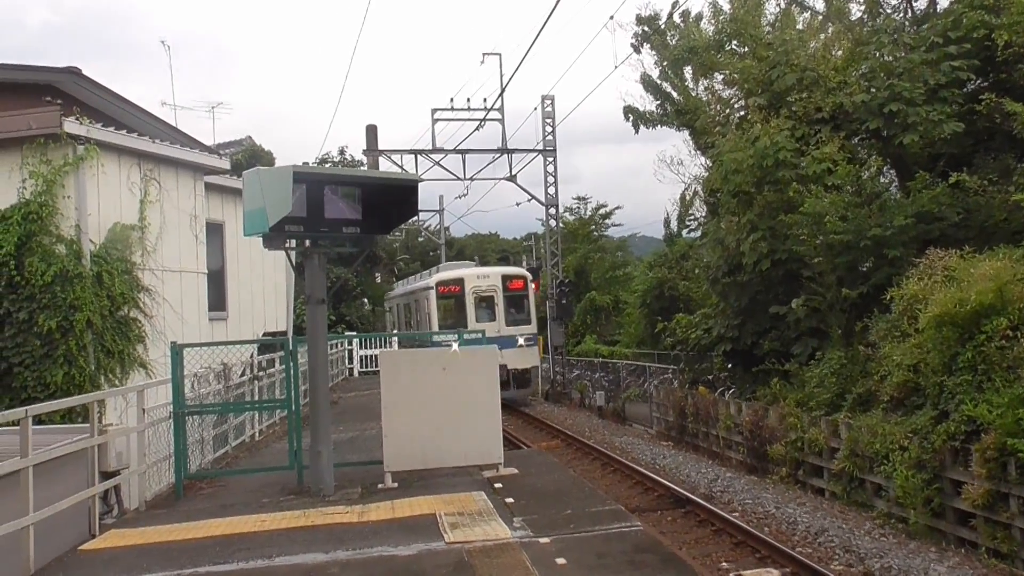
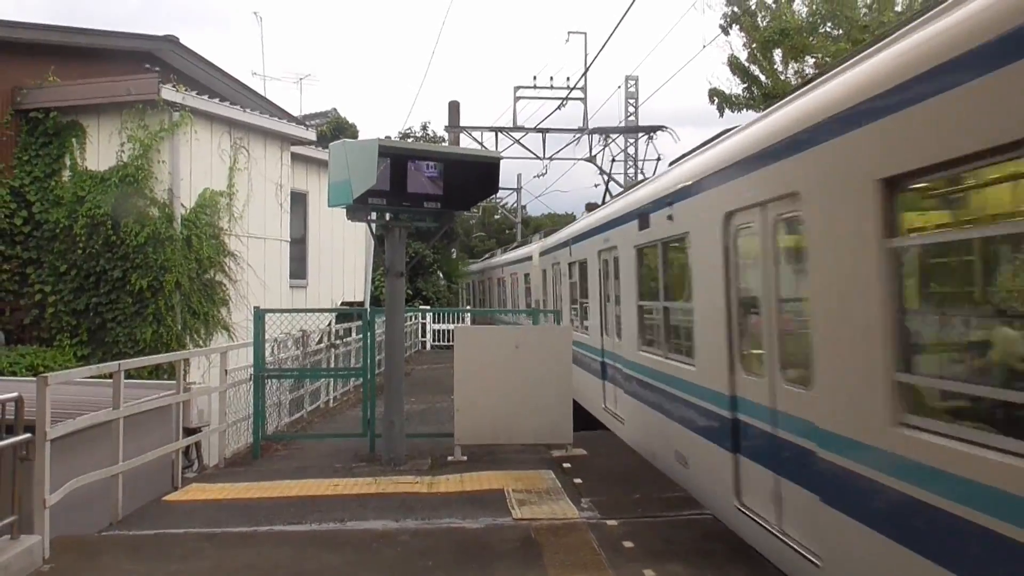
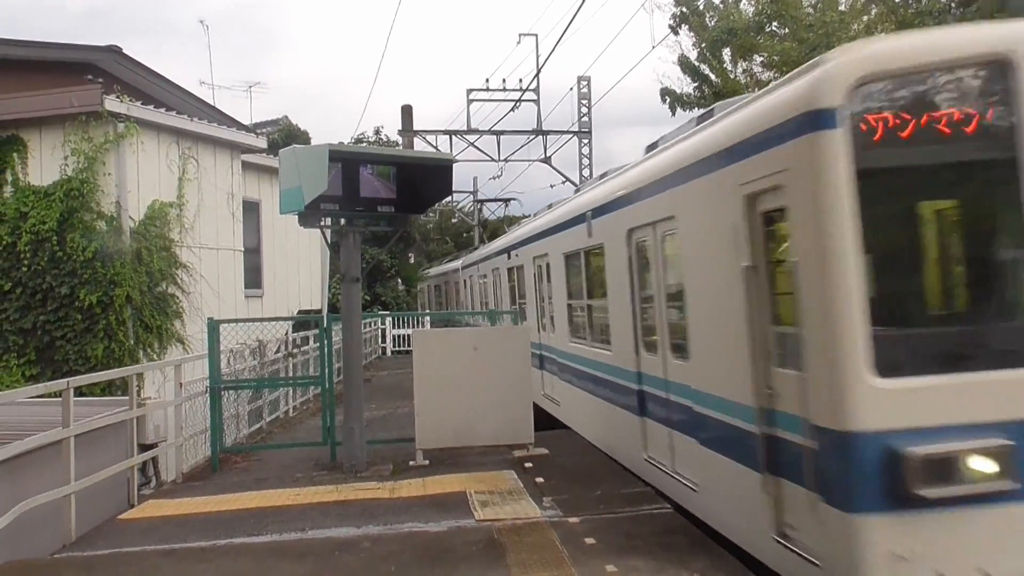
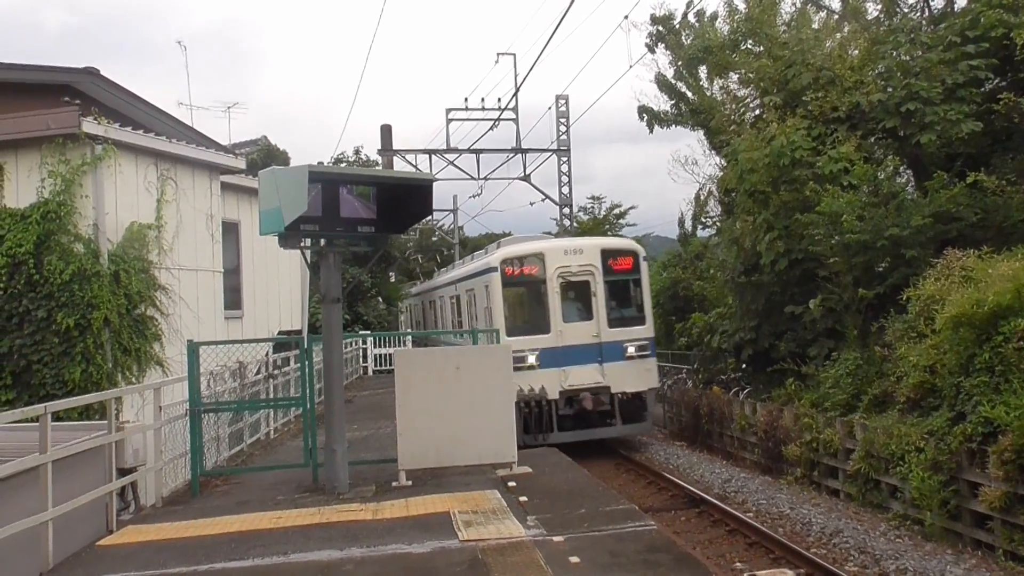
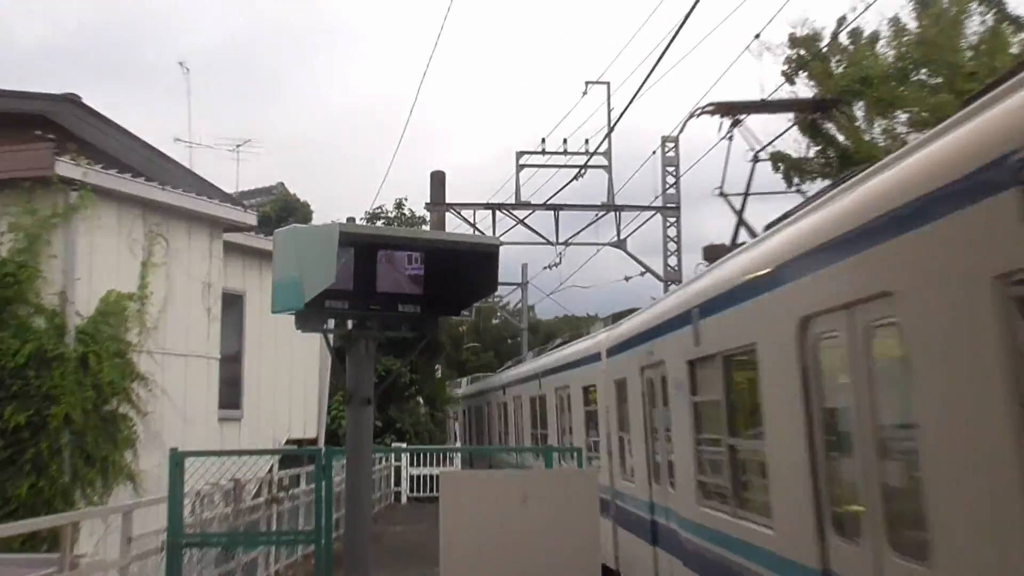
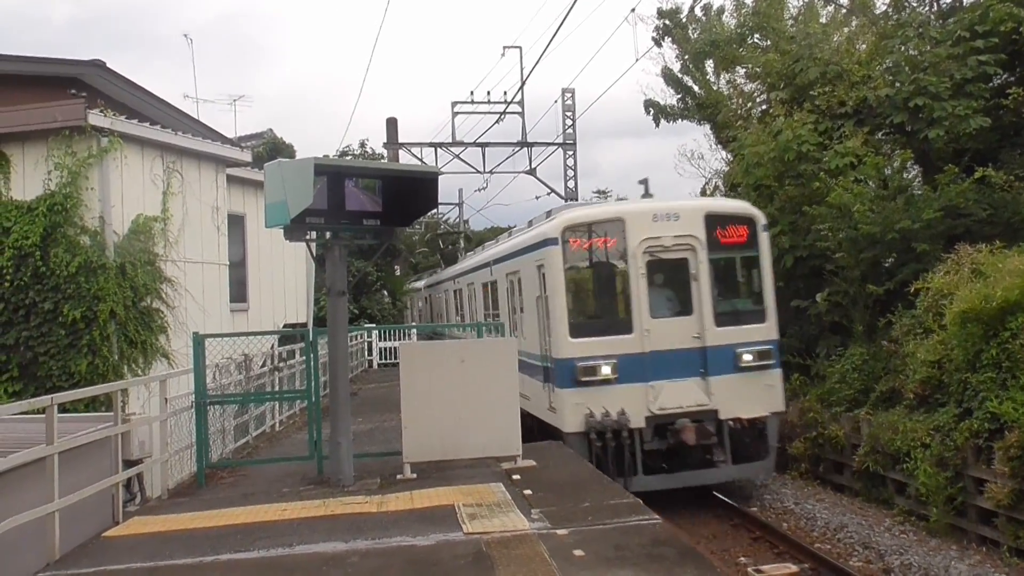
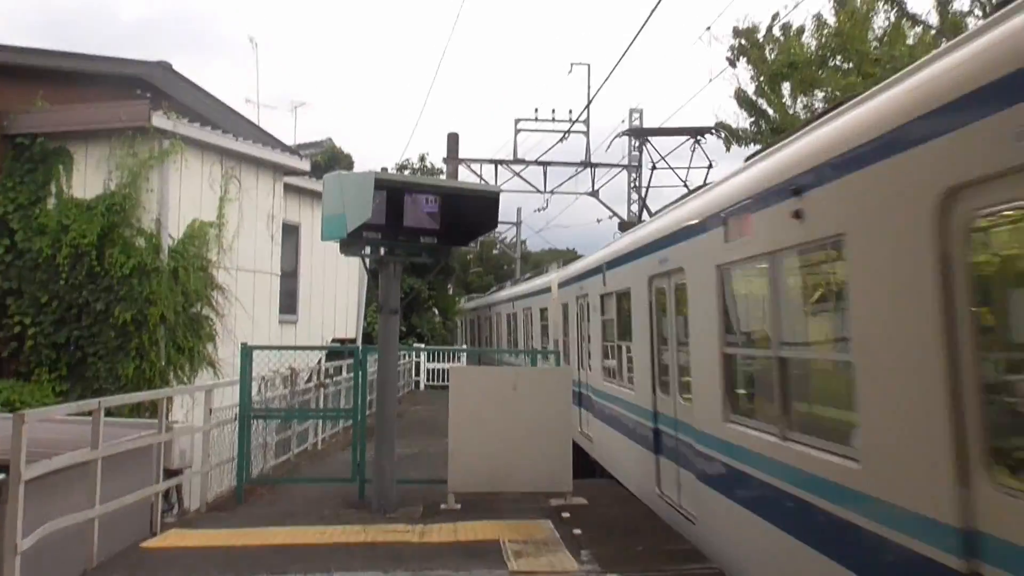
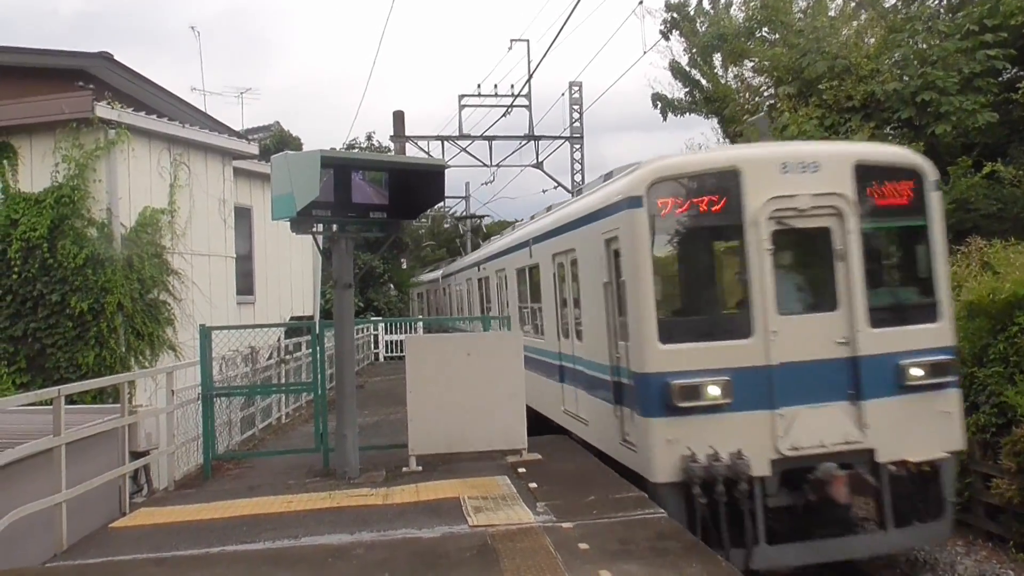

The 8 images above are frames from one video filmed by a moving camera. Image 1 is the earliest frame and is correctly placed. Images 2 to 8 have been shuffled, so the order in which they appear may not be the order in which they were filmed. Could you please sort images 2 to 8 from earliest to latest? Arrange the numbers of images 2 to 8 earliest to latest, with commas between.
4, 6, 8, 3, 2, 7, 5
